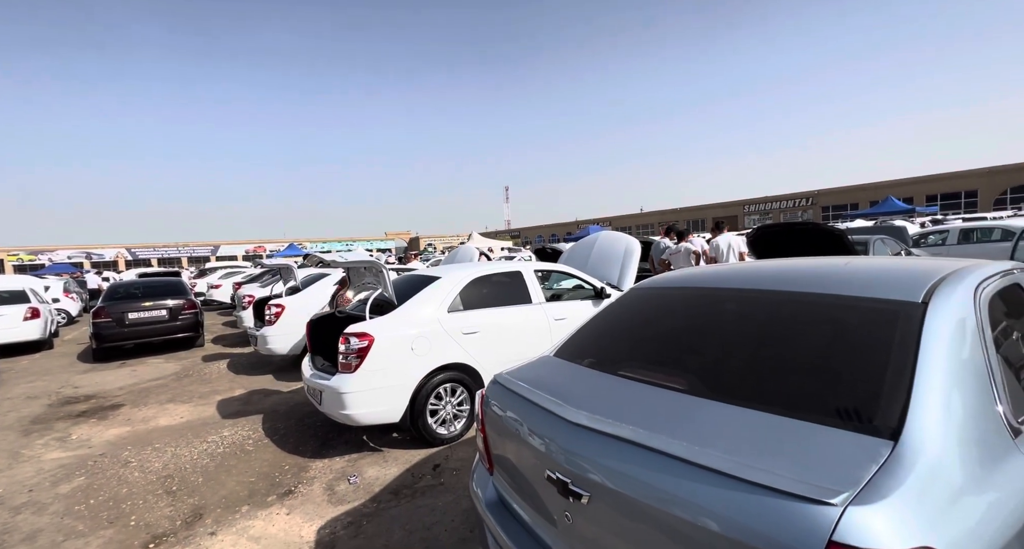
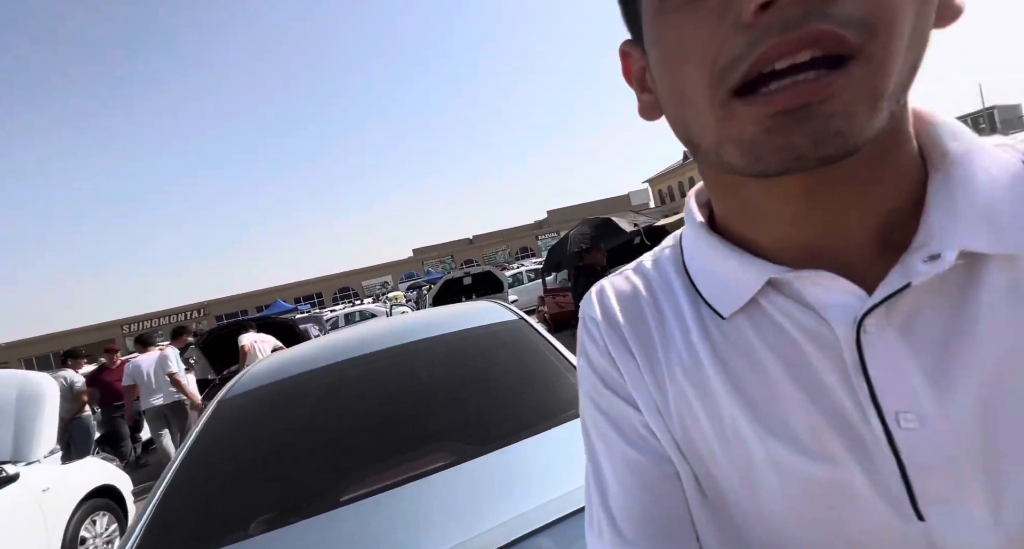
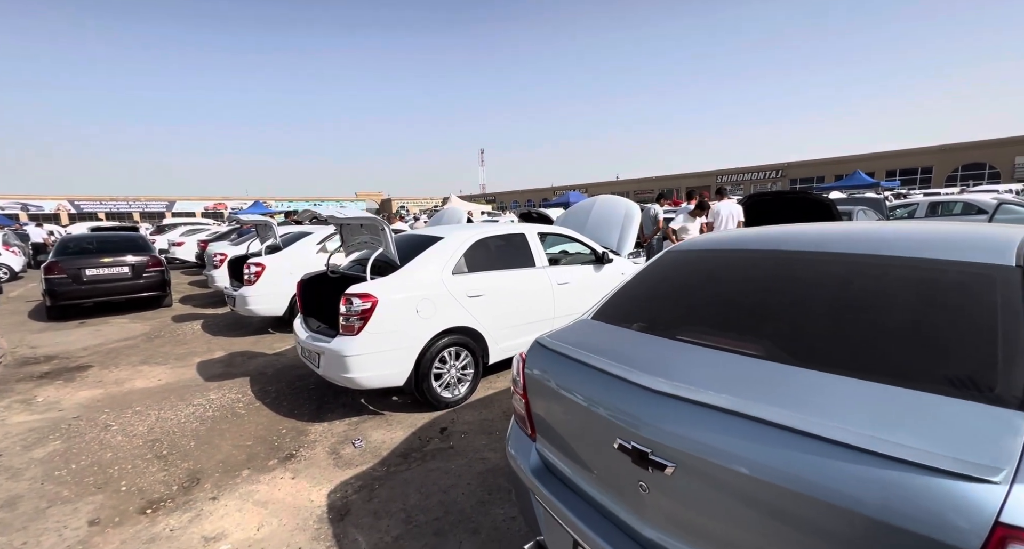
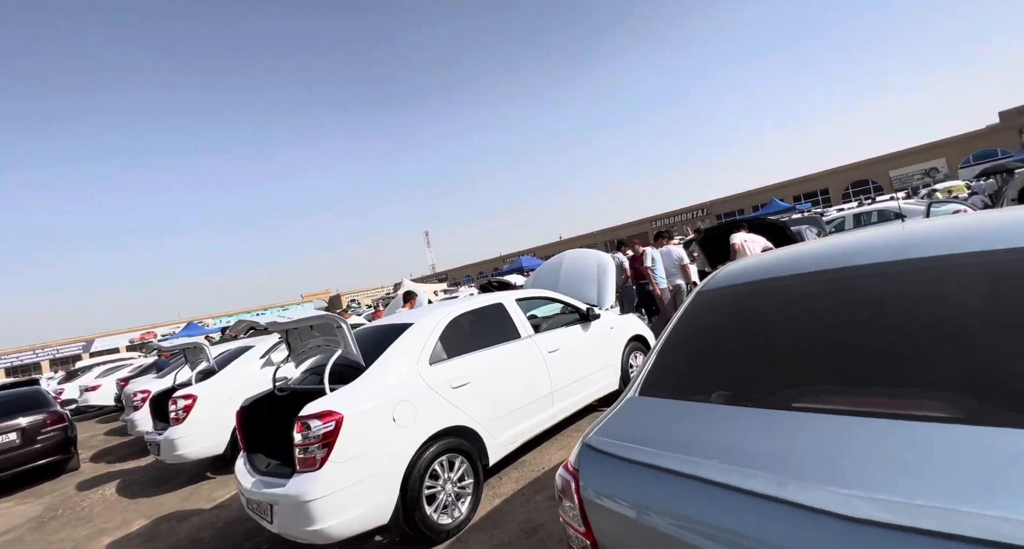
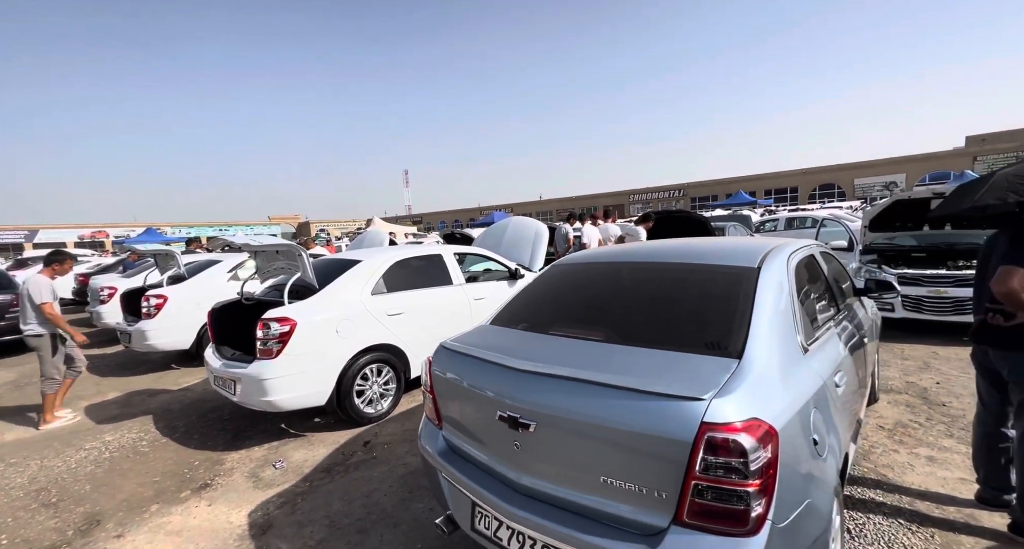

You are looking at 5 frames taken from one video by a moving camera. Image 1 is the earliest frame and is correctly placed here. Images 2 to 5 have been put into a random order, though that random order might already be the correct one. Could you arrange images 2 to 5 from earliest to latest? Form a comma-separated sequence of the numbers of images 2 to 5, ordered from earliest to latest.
3, 5, 4, 2
